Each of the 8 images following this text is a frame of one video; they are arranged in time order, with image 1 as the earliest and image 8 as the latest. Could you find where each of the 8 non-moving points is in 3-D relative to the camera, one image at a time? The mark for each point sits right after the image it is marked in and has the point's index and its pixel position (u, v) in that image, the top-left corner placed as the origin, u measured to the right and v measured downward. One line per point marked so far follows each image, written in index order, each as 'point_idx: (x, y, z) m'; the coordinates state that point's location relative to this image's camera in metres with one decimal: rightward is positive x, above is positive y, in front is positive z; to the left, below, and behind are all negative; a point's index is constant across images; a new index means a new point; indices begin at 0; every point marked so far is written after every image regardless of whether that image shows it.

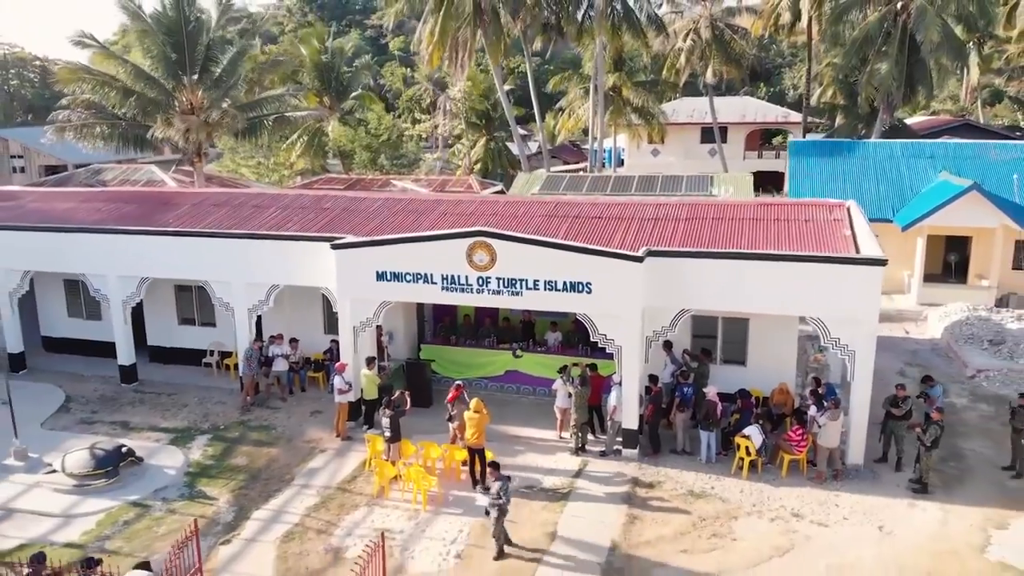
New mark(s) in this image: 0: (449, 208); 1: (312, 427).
0: (-1.1, +1.4, +16.9) m
1: (-2.8, -2.0, +14.3) m
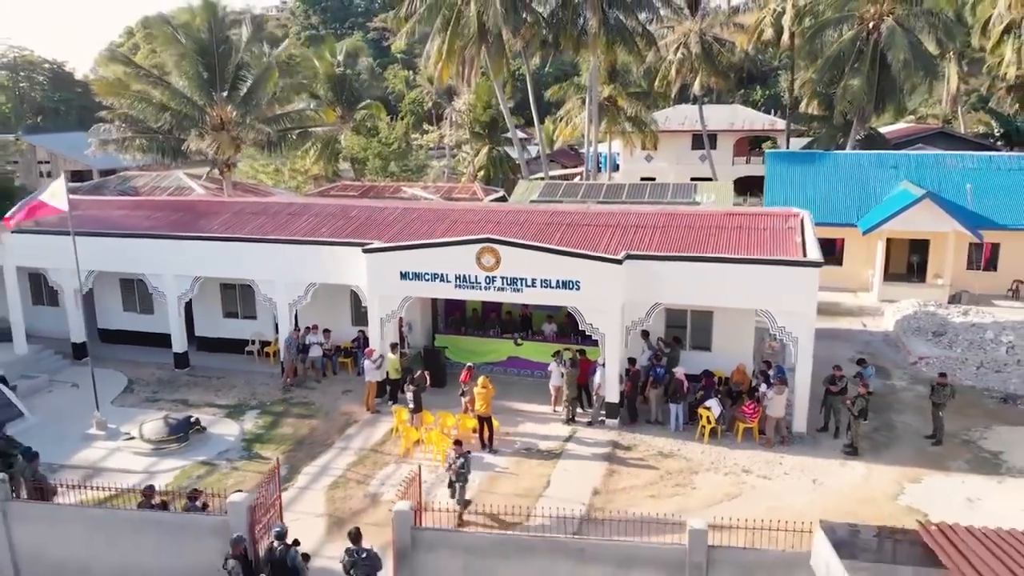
0: (-1.0, +1.4, +19.5) m
1: (-2.8, -1.9, +16.9) m
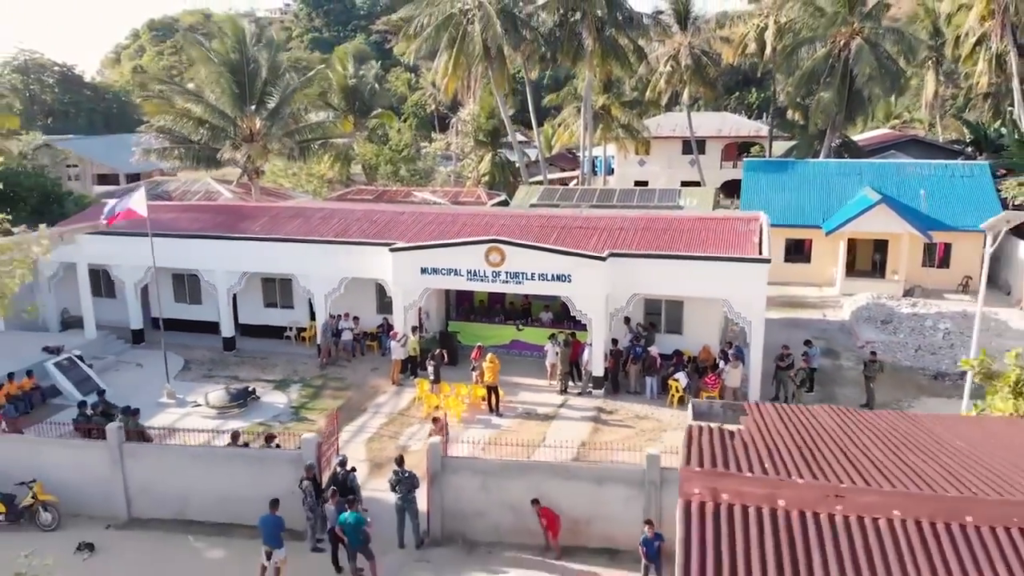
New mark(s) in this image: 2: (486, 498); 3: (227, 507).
0: (-1.0, +1.6, +22.6) m
1: (-2.8, -1.8, +20.0) m
2: (-0.3, -2.6, +12.5) m
3: (-3.8, -2.9, +13.4) m
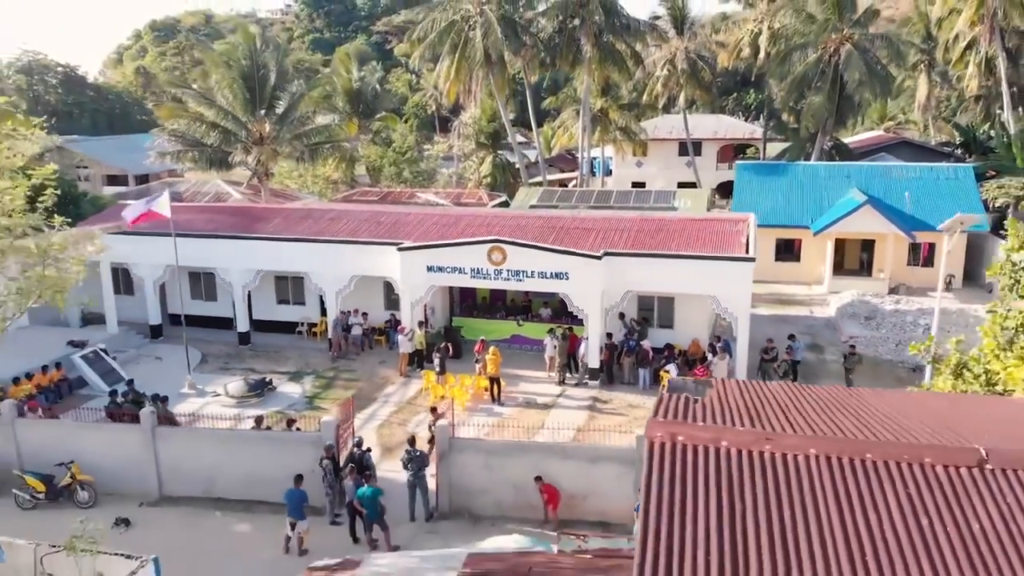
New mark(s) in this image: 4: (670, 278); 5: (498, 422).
0: (-1.0, +1.6, +23.7) m
1: (-2.8, -1.7, +21.2) m
2: (-0.3, -2.6, +13.7) m
3: (-3.8, -2.9, +14.6) m
4: (+3.1, +0.2, +19.6) m
5: (-0.2, -2.4, +17.6) m
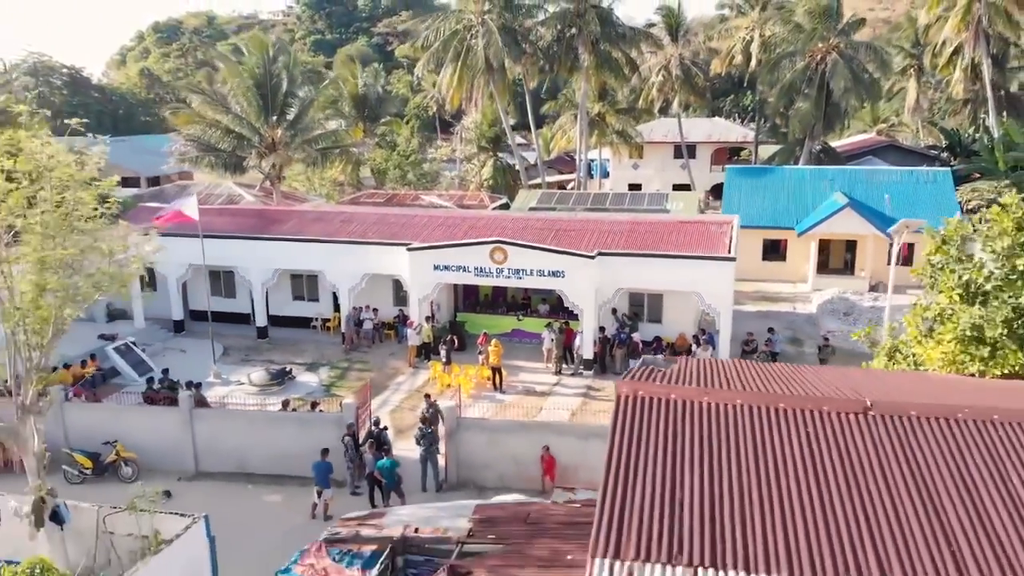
0: (-1.0, +1.7, +25.4) m
1: (-2.7, -1.7, +22.8) m
2: (-0.3, -2.5, +15.3) m
3: (-3.8, -2.8, +16.2) m
4: (+3.1, +0.3, +21.2) m
5: (-0.2, -2.3, +19.3) m
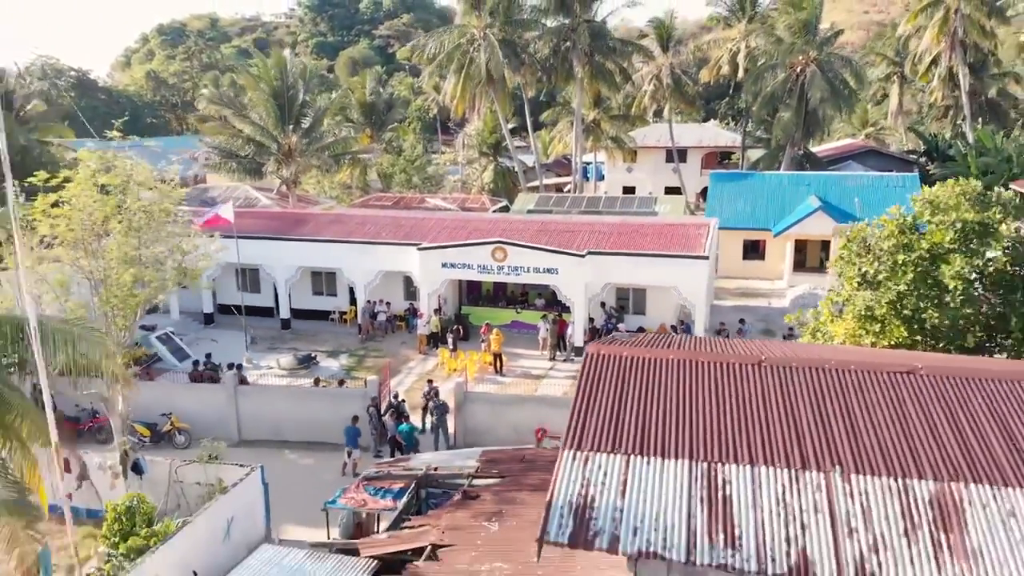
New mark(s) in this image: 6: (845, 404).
0: (-1.0, +1.8, +28.1) m
1: (-2.8, -1.6, +25.5) m
2: (-0.3, -2.4, +18.0) m
3: (-3.8, -2.7, +18.9) m
4: (+3.1, +0.4, +23.9) m
5: (-0.2, -2.2, +22.0) m
6: (+2.9, -1.0, +8.5) m
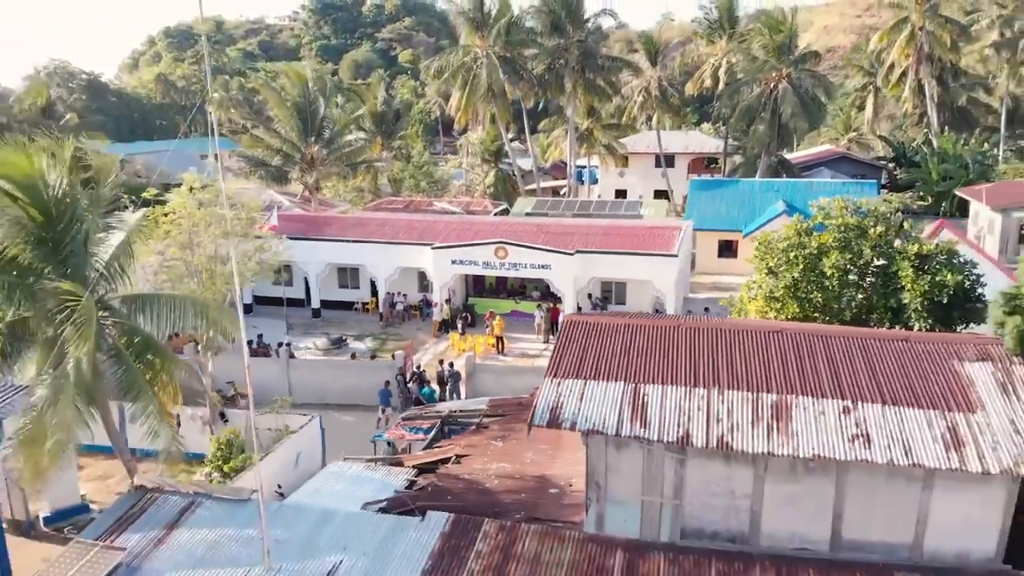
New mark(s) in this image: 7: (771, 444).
0: (-1.0, +2.0, +32.5) m
1: (-2.8, -1.4, +29.9) m
2: (-0.3, -2.2, +22.4) m
3: (-3.8, -2.5, +23.3) m
4: (+3.1, +0.6, +28.3) m
5: (-0.2, -2.0, +26.3) m
6: (+2.9, -0.8, +12.9) m
7: (+2.8, -1.7, +10.9) m
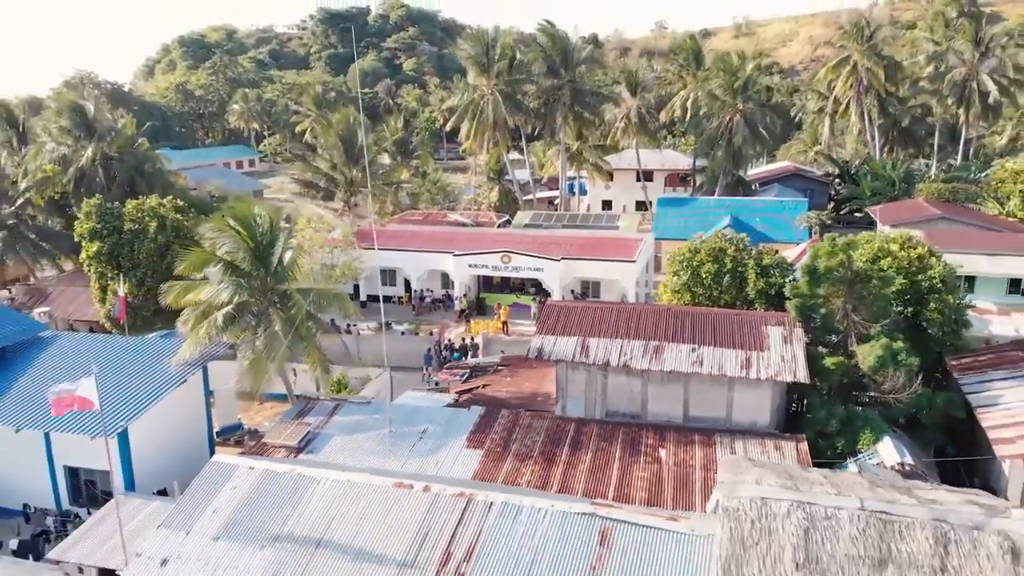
0: (-0.9, +2.1, +42.6) m
1: (-2.7, -1.3, +40.1) m
2: (-0.2, -2.1, +32.6) m
3: (-3.7, -2.4, +33.5) m
4: (+3.2, +0.7, +38.5) m
5: (-0.2, -1.9, +36.5) m
6: (+3.0, -0.7, +23.1) m
7: (+2.9, -1.6, +21.0) m
